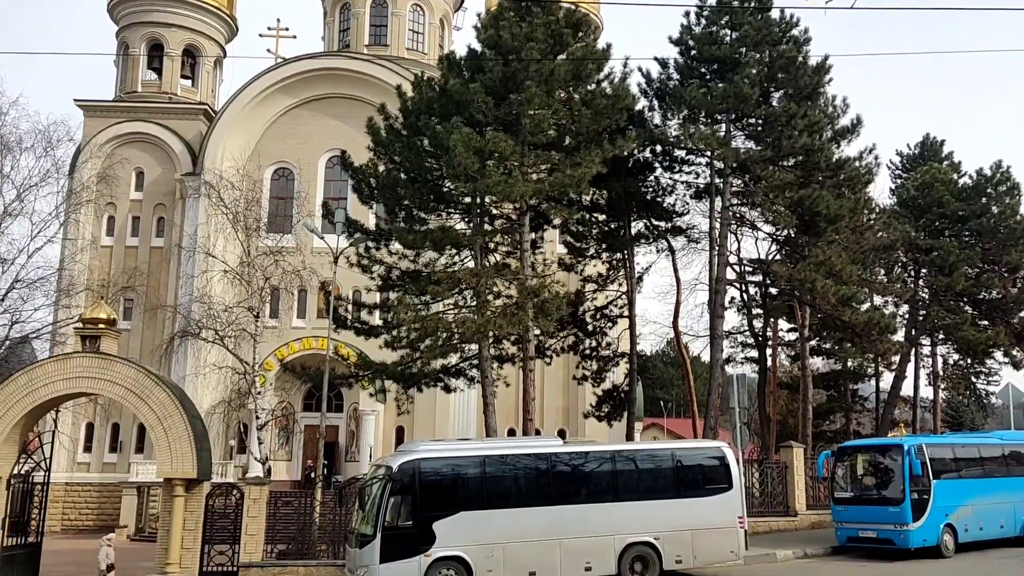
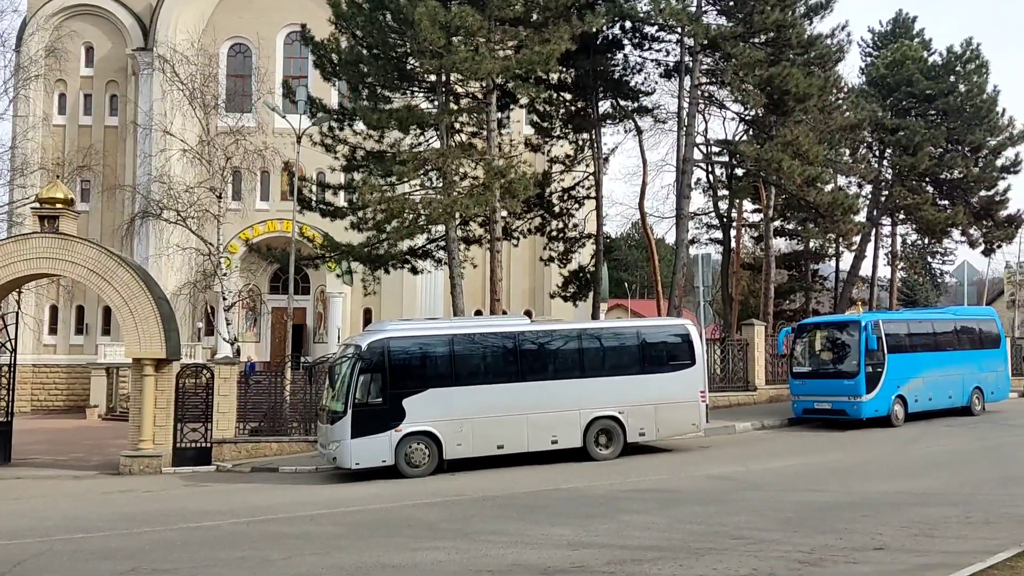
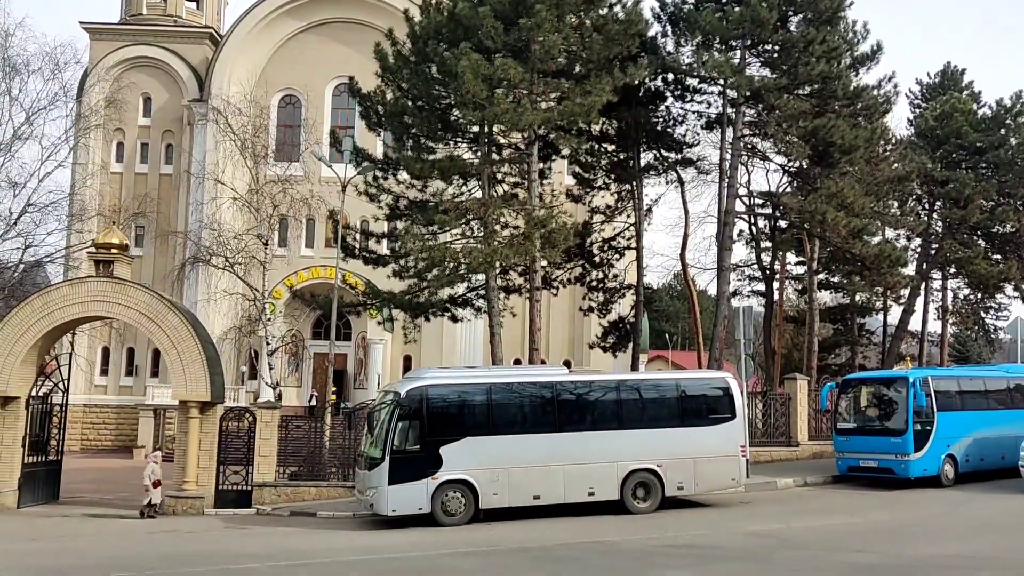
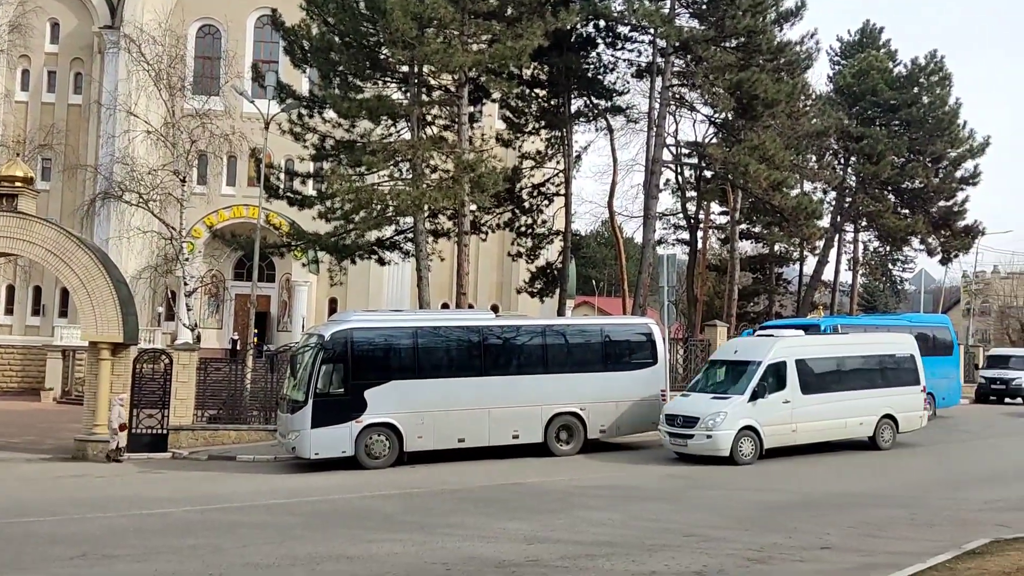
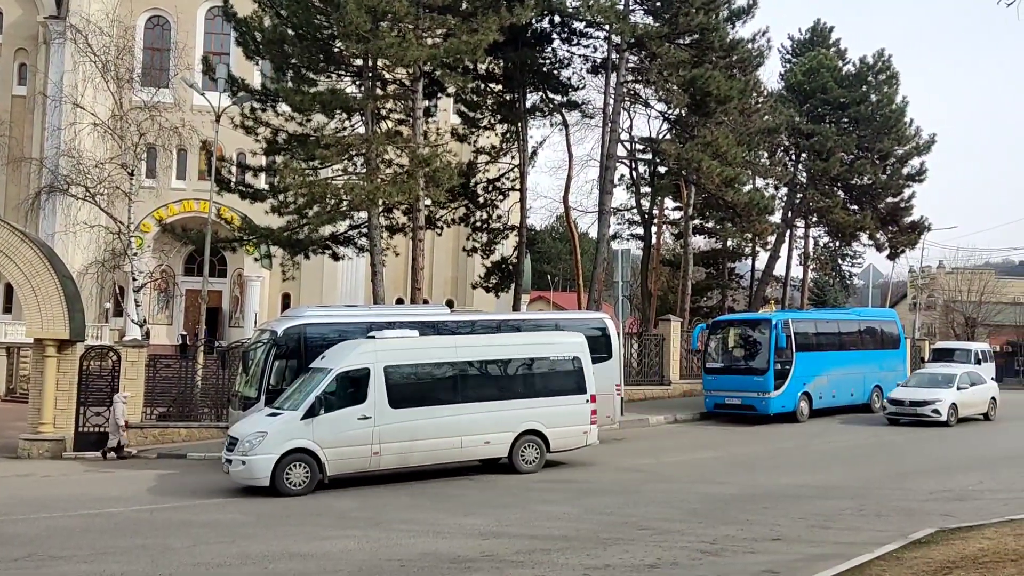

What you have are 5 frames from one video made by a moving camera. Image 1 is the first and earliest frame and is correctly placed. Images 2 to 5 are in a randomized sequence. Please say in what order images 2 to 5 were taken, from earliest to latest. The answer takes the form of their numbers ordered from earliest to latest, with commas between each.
3, 4, 5, 2
